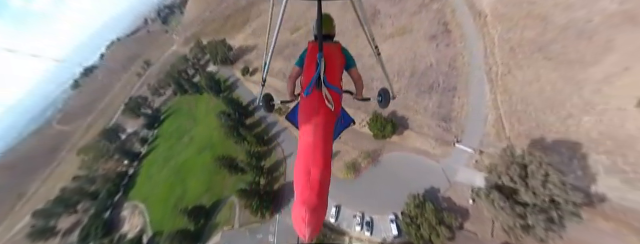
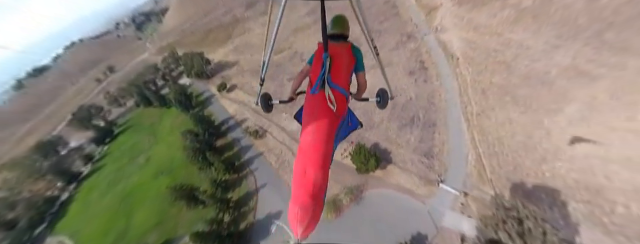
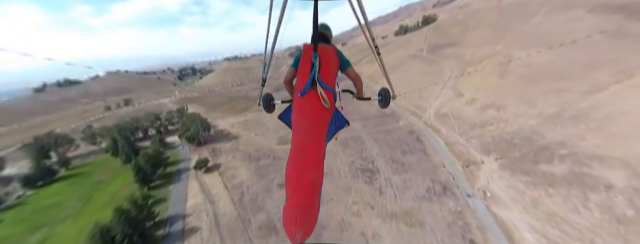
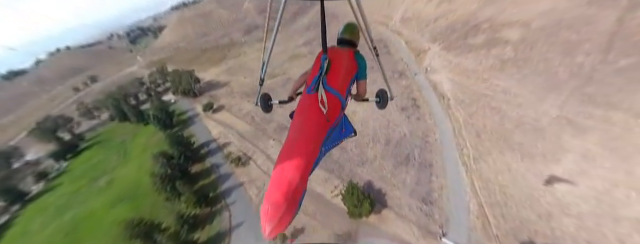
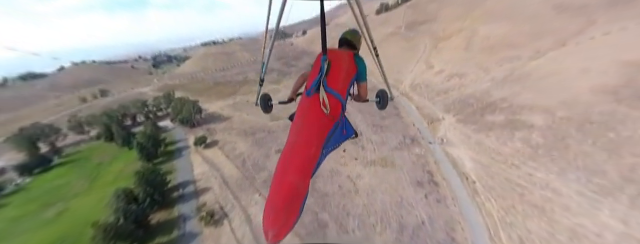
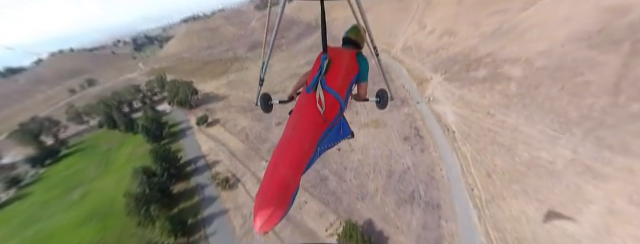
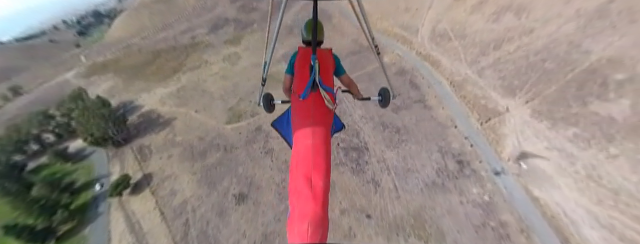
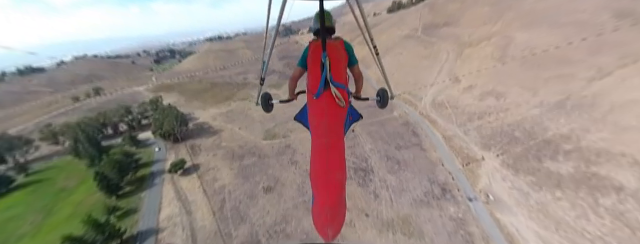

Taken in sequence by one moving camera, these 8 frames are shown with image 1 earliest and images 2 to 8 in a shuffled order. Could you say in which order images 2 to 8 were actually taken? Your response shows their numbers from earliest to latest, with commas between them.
2, 4, 6, 5, 3, 8, 7
